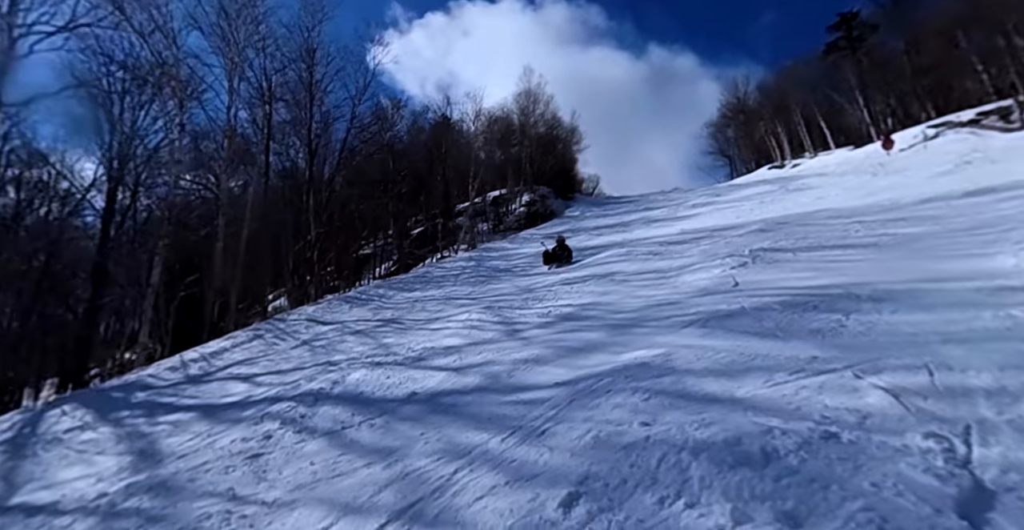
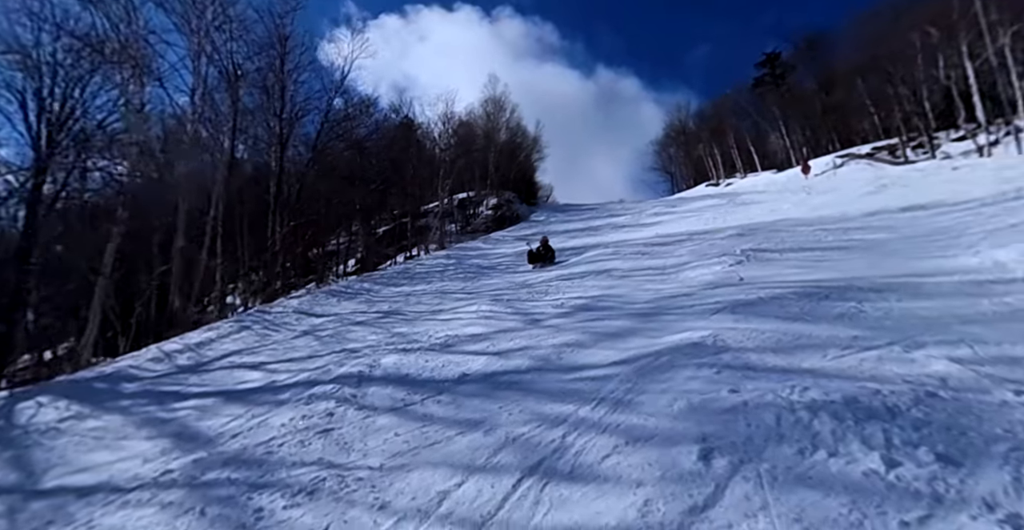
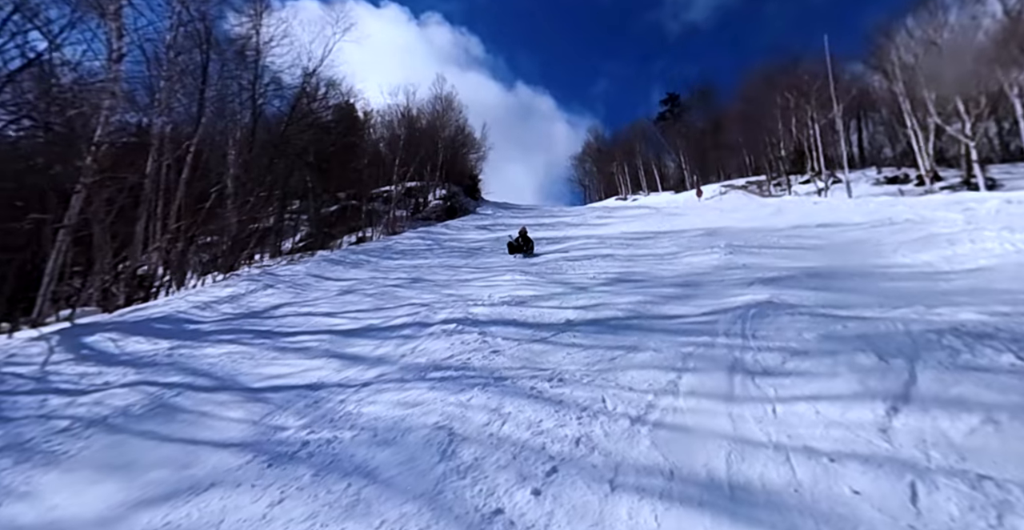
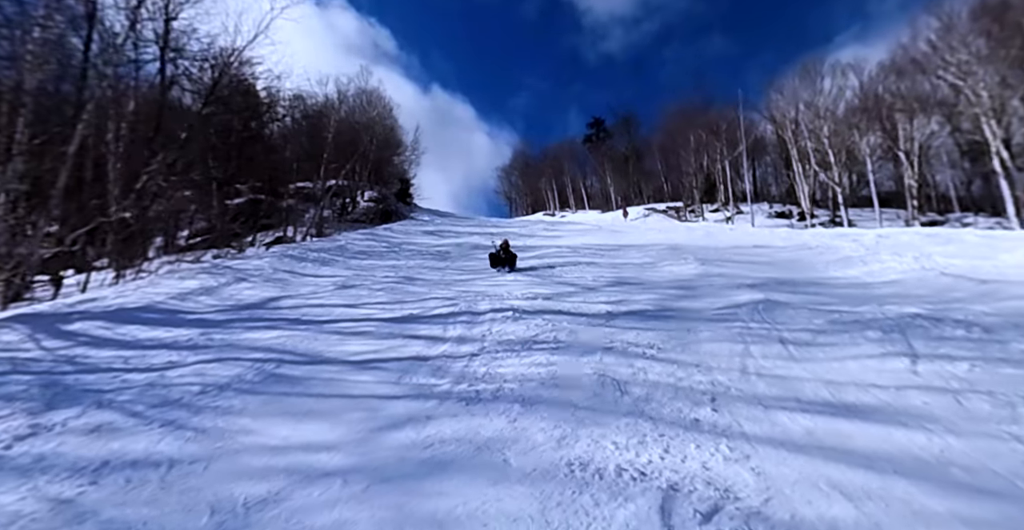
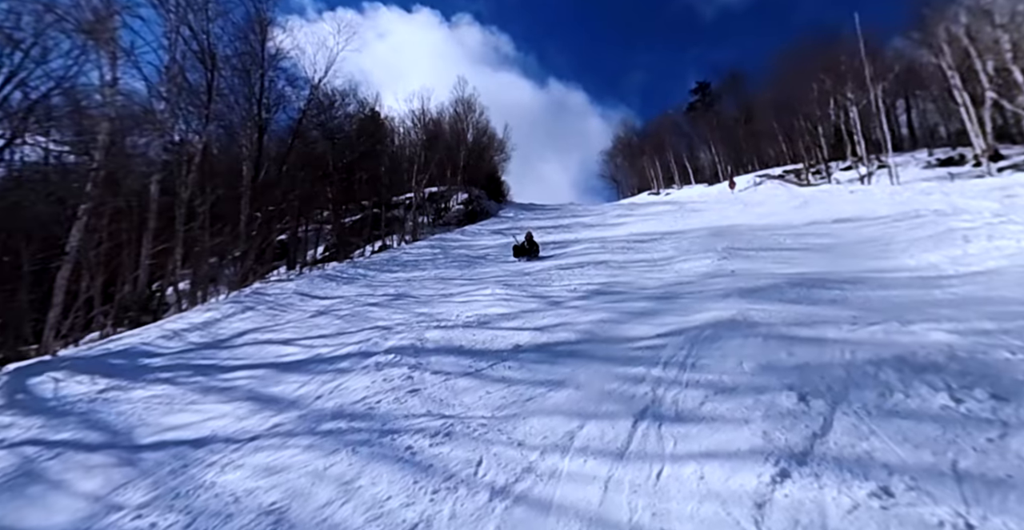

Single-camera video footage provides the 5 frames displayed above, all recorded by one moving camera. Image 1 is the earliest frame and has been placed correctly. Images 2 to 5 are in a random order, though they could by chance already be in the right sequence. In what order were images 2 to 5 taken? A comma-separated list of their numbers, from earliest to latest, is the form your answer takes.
2, 5, 3, 4
